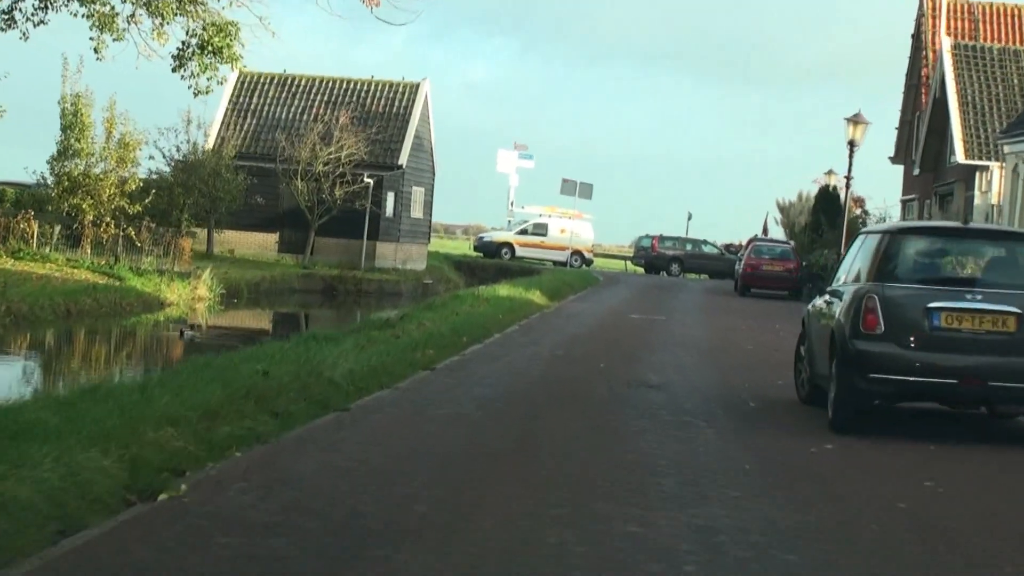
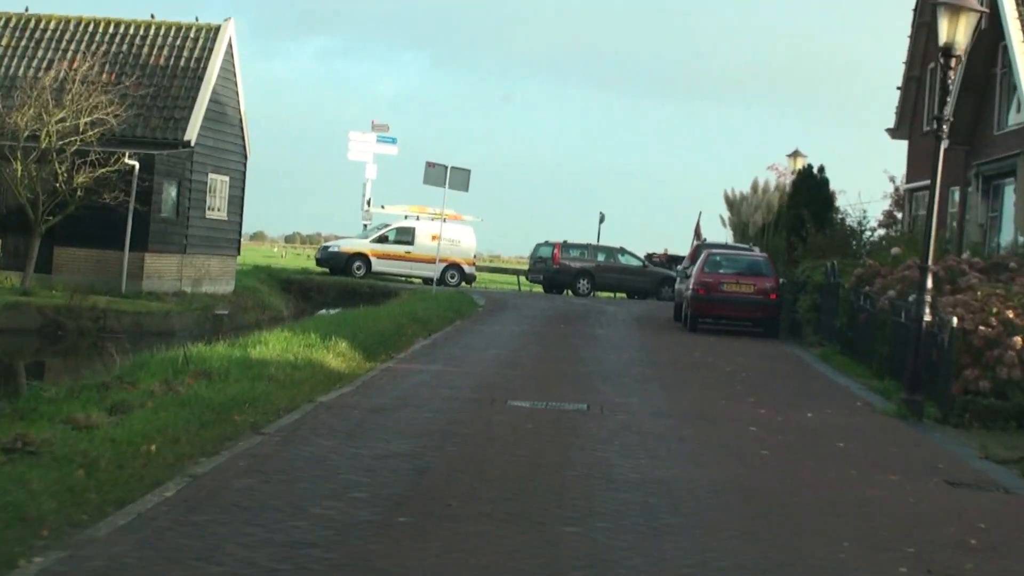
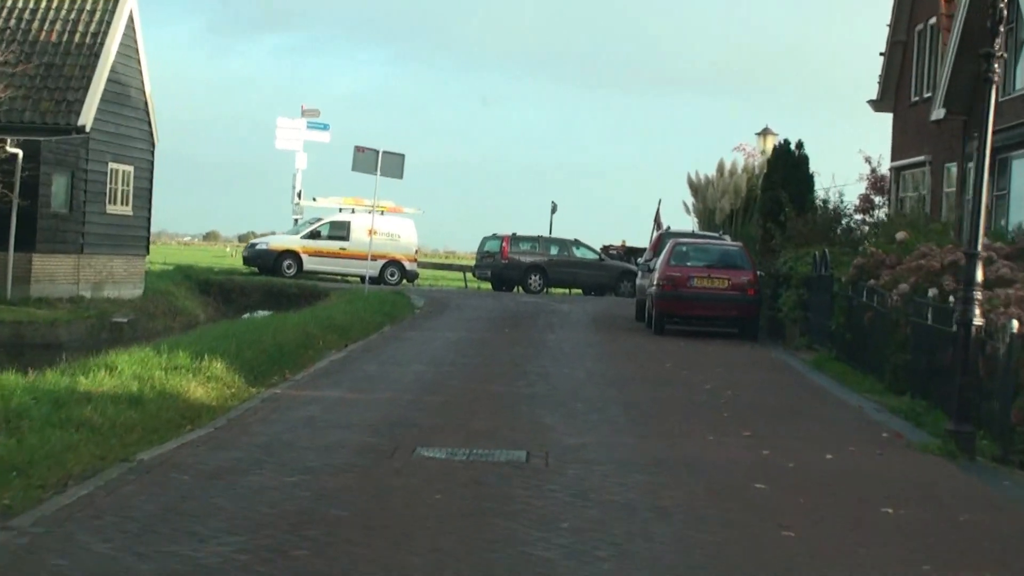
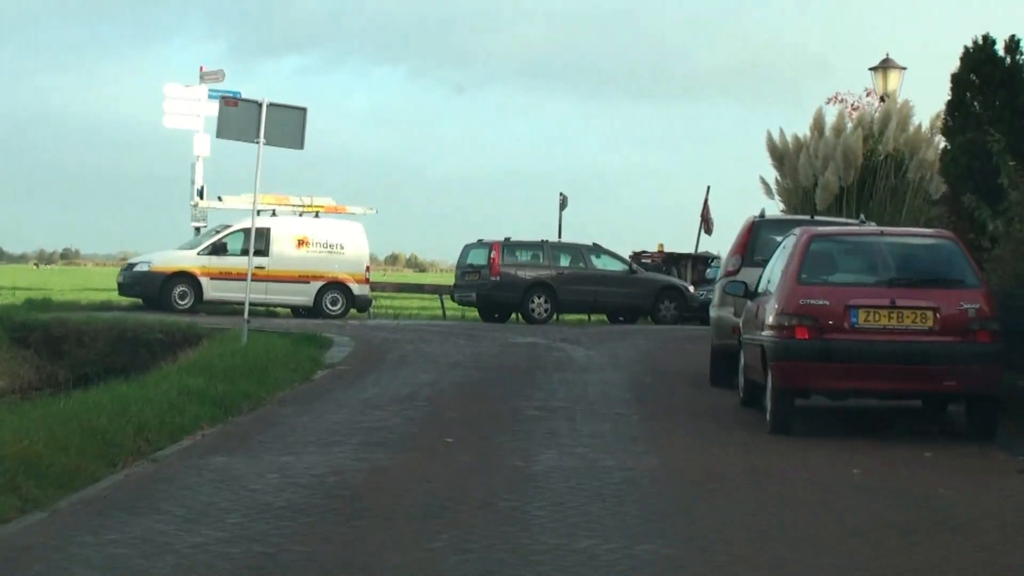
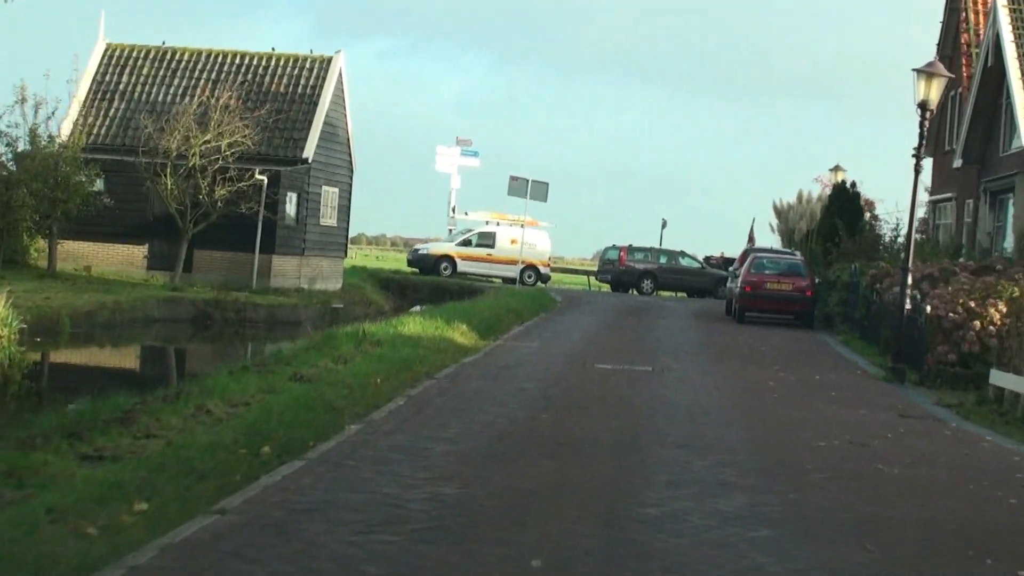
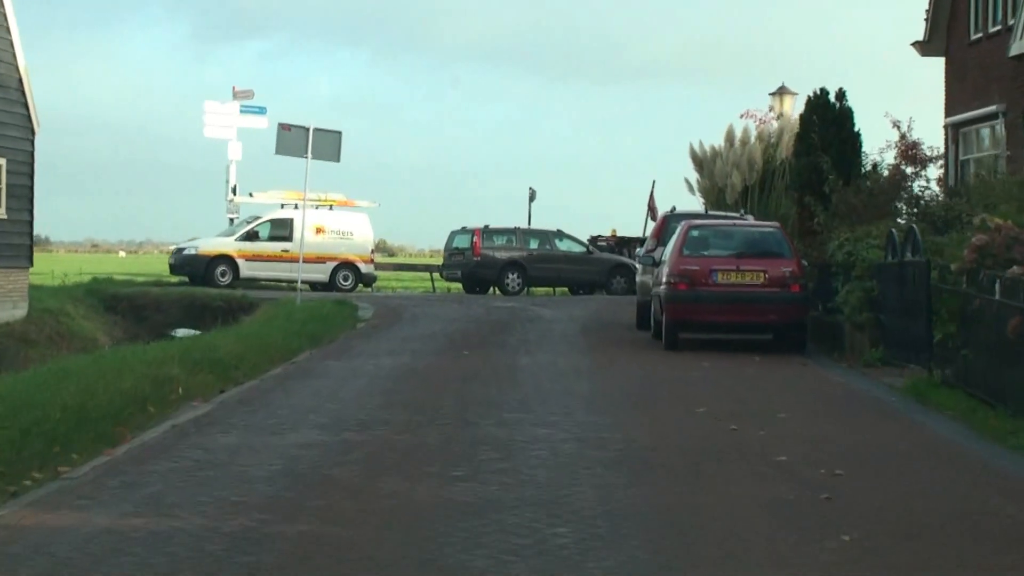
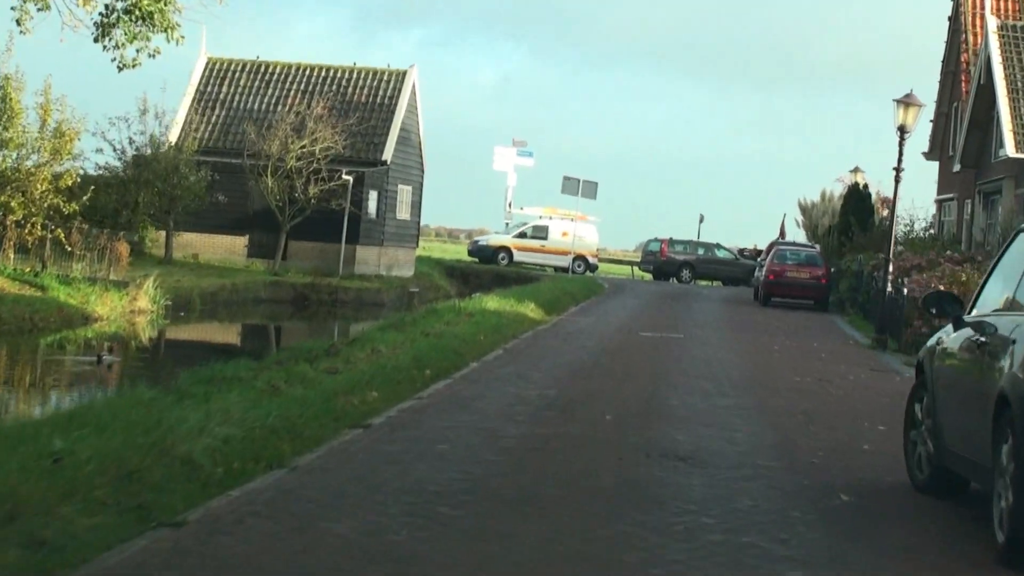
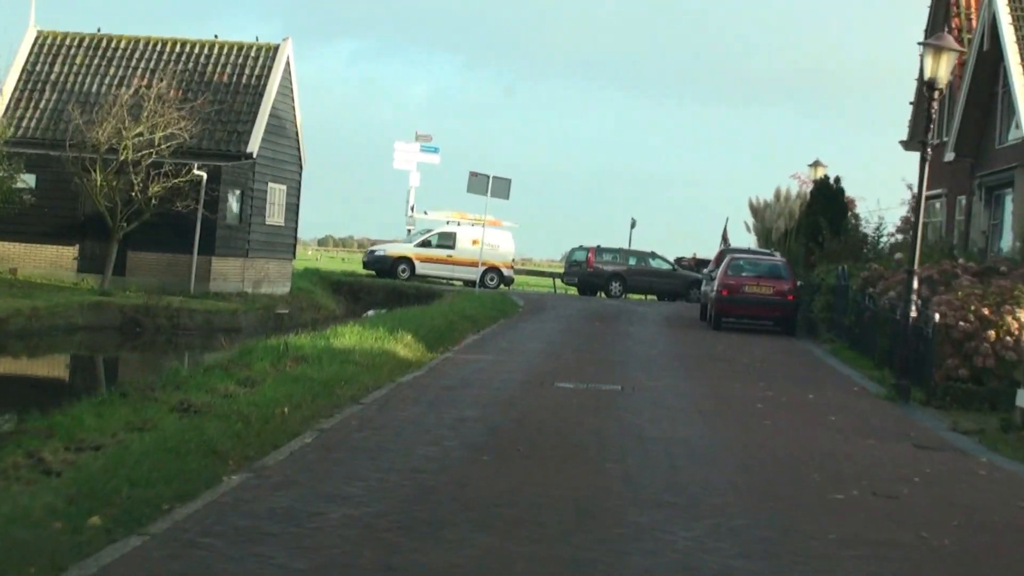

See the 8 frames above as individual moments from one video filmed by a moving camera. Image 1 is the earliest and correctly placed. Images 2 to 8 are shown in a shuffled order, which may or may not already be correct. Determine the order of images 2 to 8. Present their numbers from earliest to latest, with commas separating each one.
7, 5, 8, 2, 3, 6, 4
